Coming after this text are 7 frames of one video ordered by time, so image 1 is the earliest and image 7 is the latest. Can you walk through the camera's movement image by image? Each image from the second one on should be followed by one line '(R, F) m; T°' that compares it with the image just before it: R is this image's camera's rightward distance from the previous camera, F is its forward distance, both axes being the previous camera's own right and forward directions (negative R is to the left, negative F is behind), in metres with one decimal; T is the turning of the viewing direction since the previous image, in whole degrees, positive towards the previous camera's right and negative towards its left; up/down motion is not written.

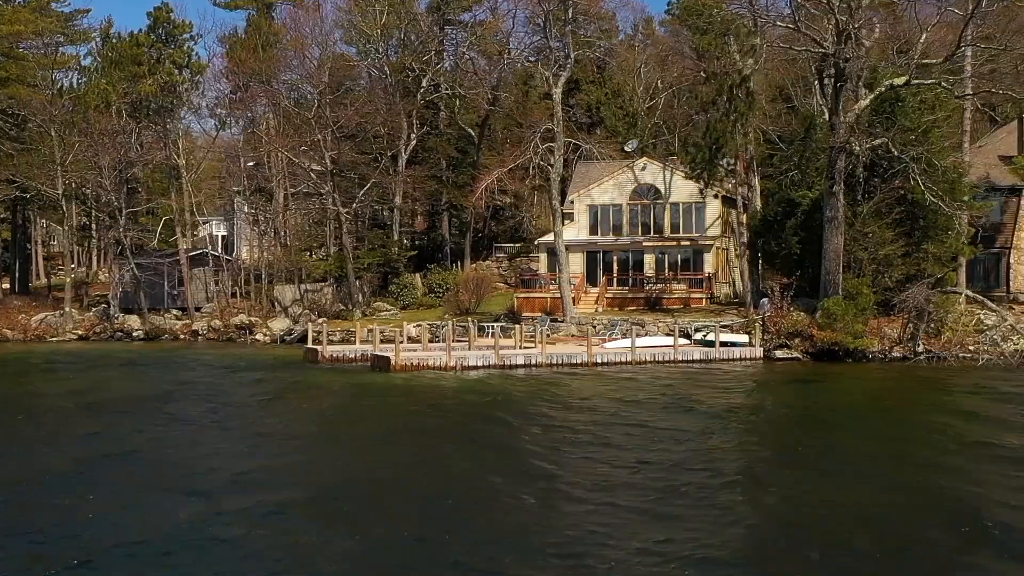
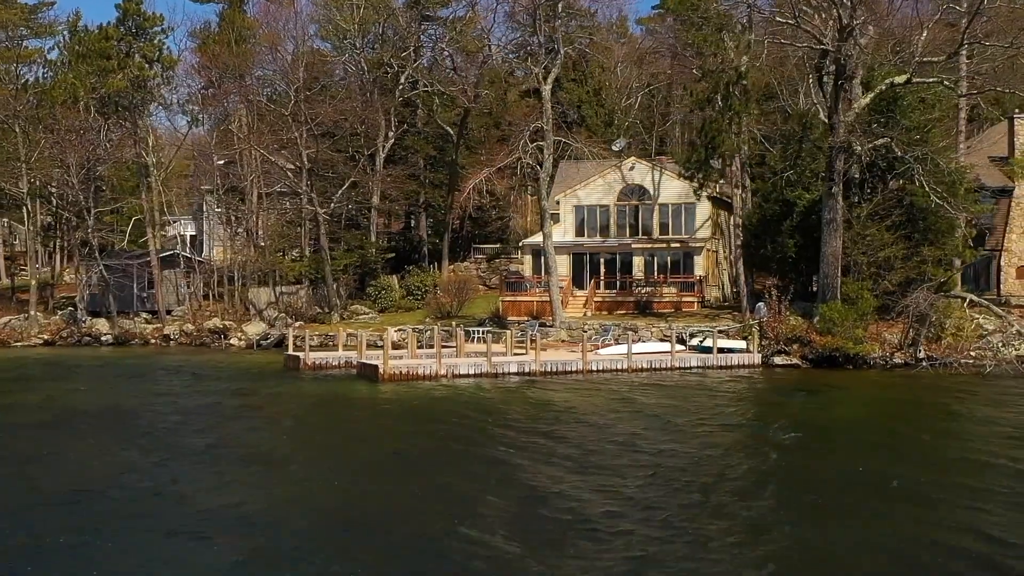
(-0.7, +1.4) m; +2°
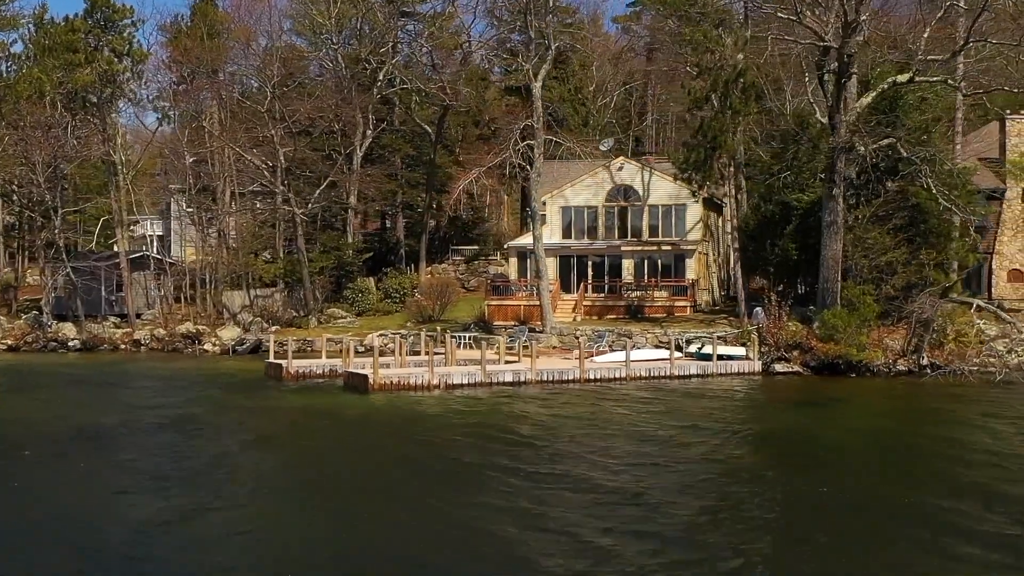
(-0.8, +1.5) m; +2°
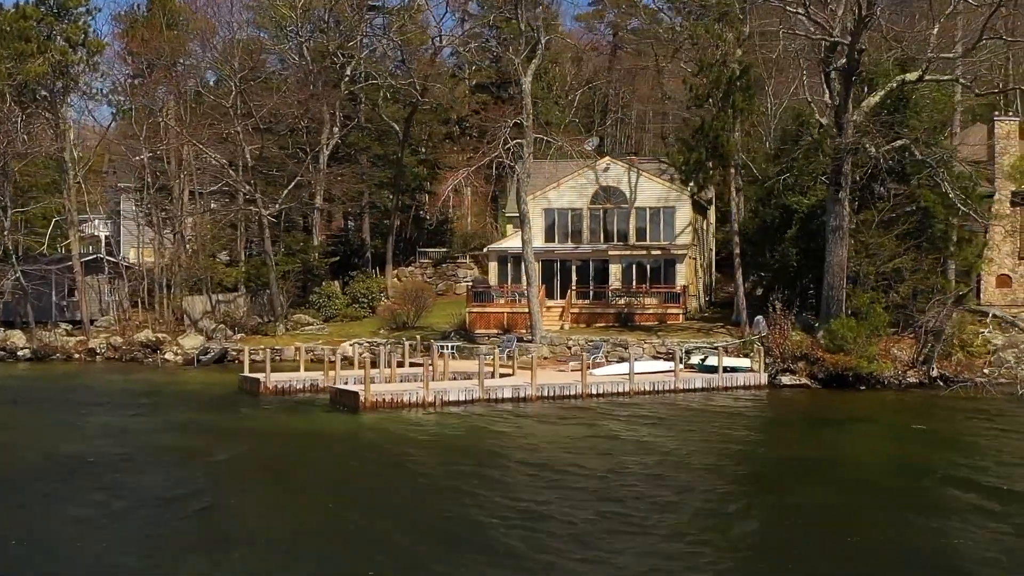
(-1.3, +2.2) m; +3°
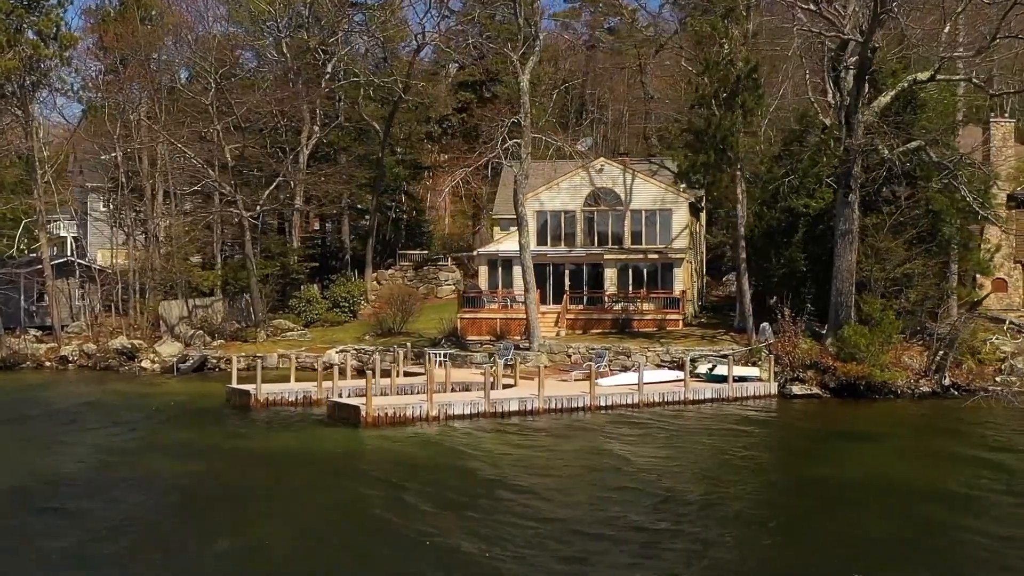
(-1.0, +1.4) m; +2°
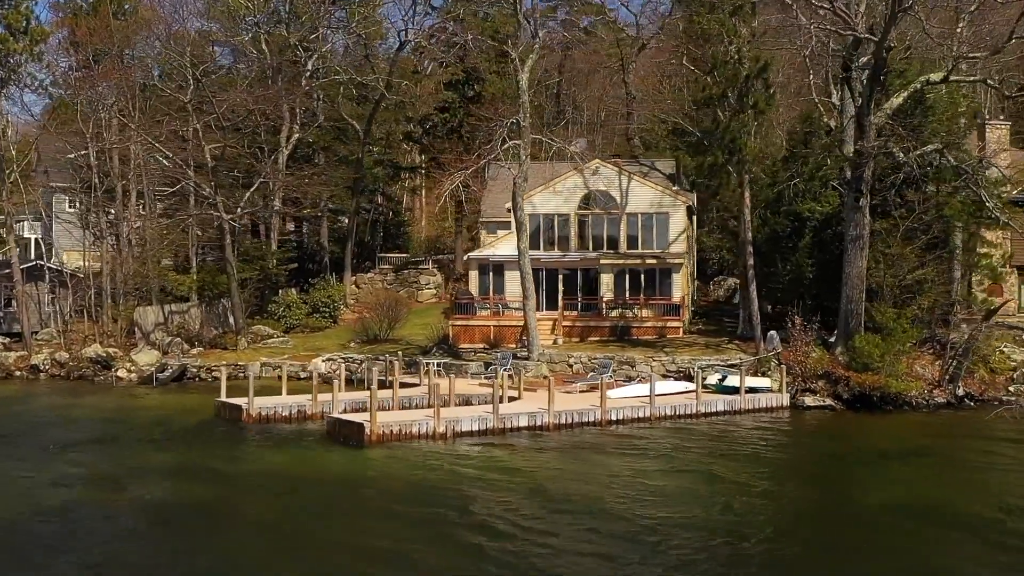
(-1.1, +1.4) m; +2°
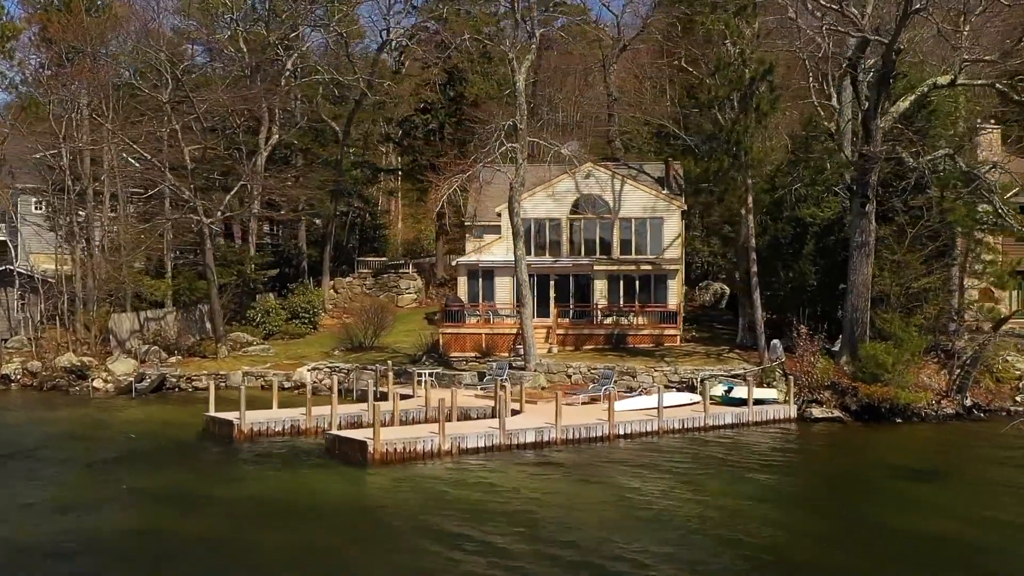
(-0.9, +1.1) m; +2°
